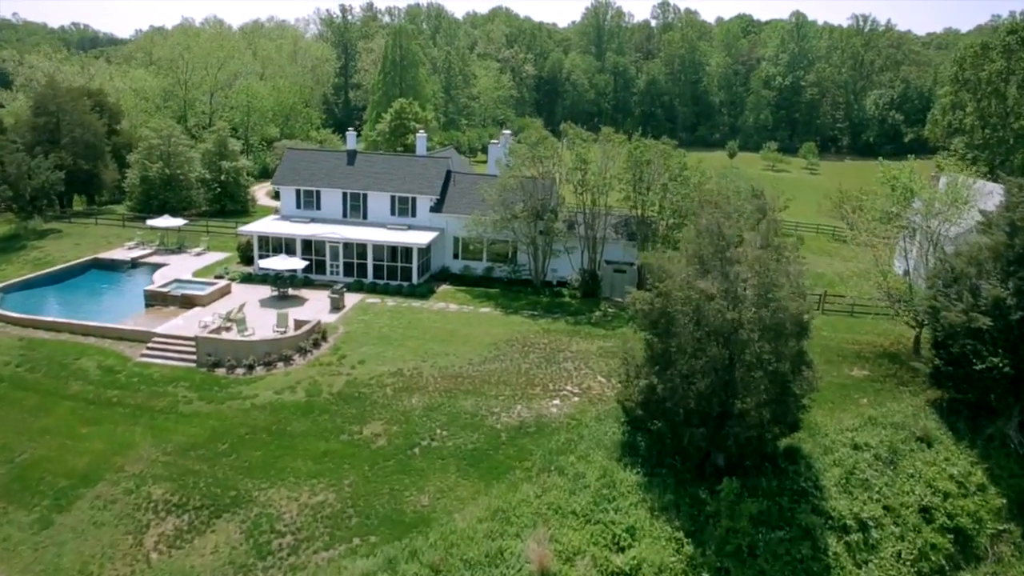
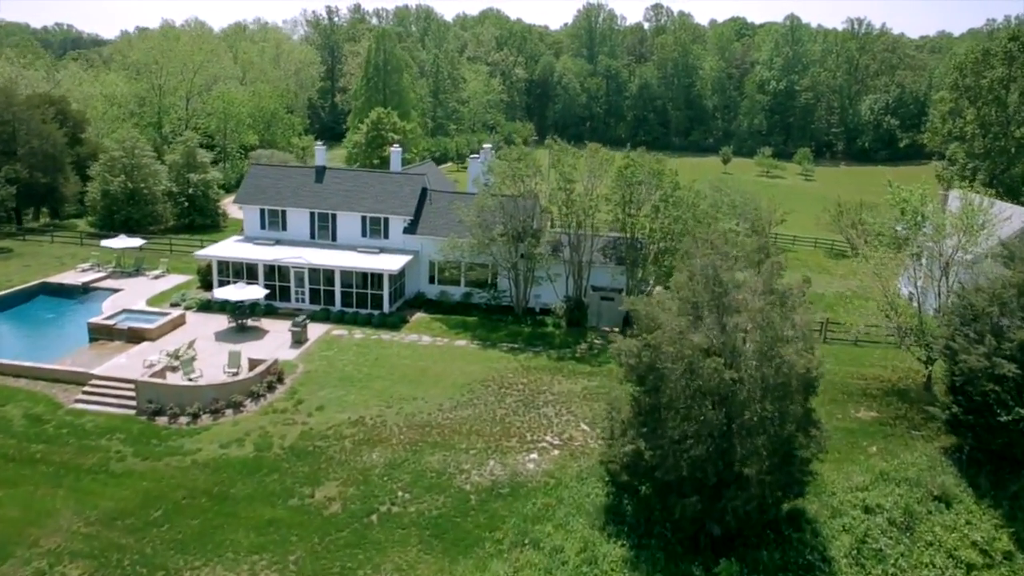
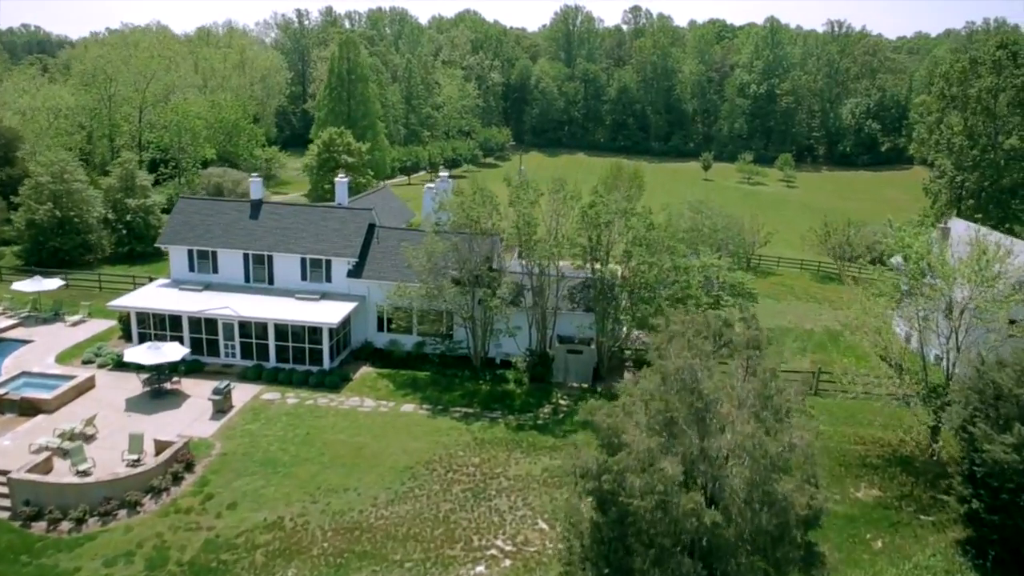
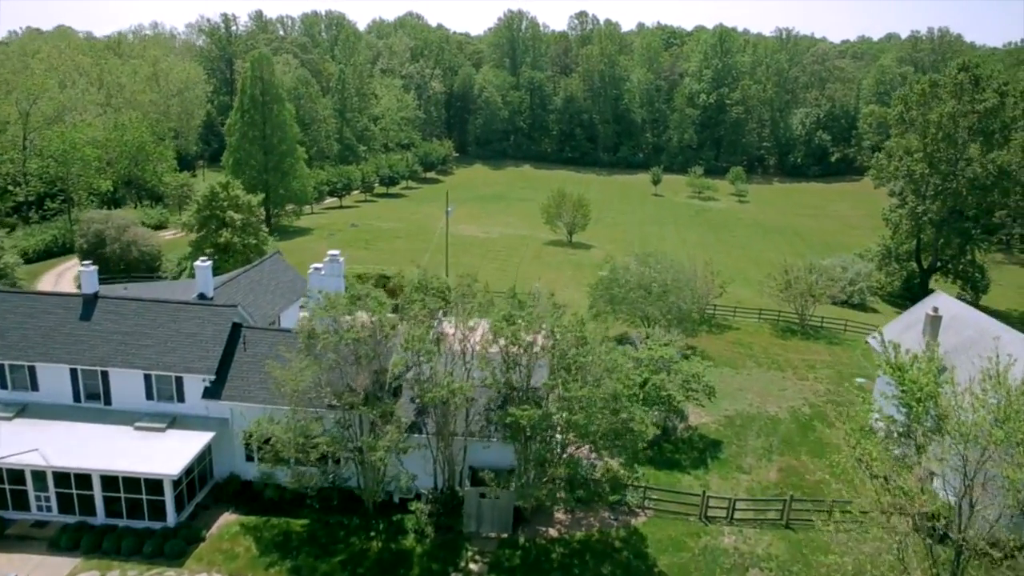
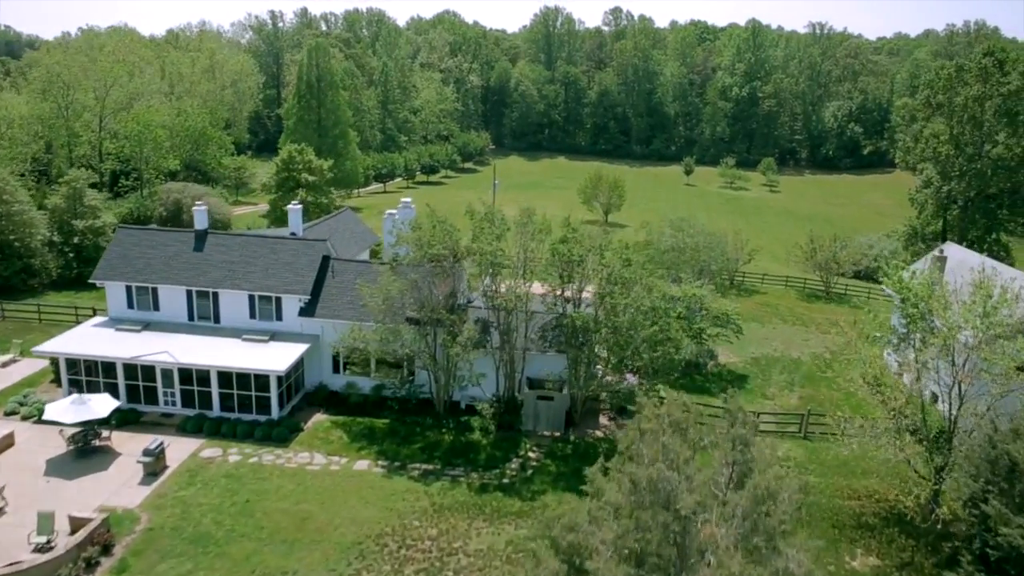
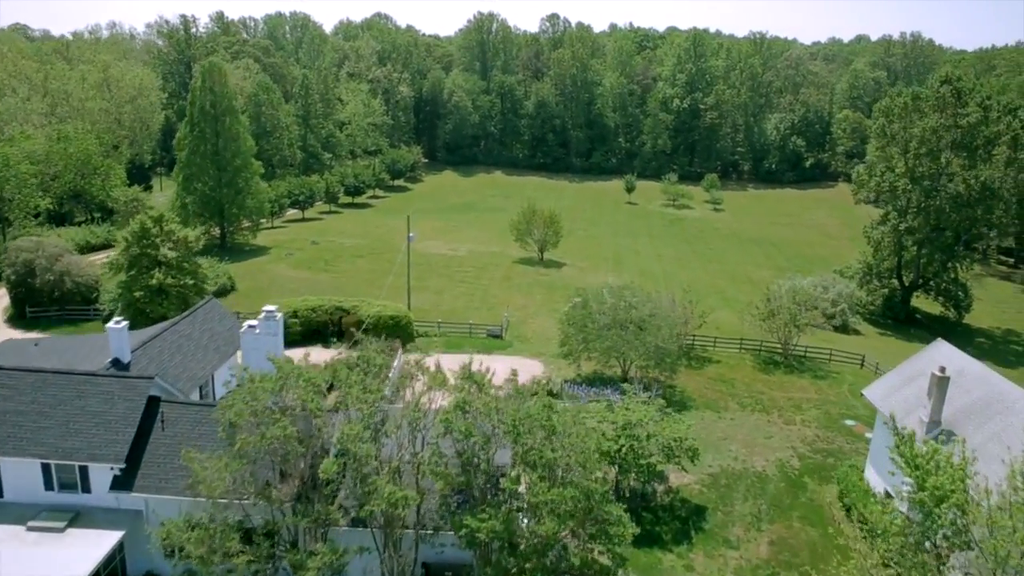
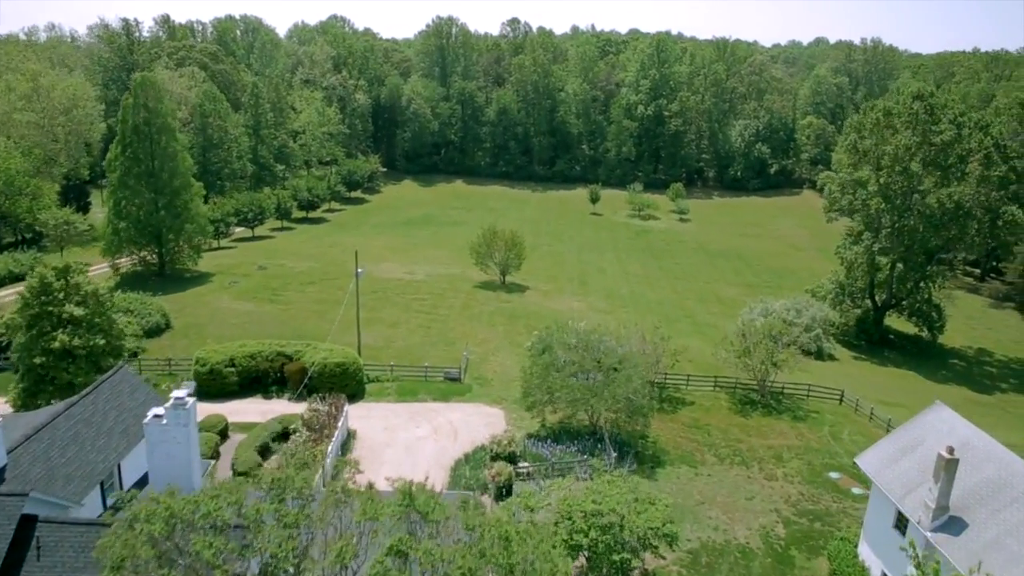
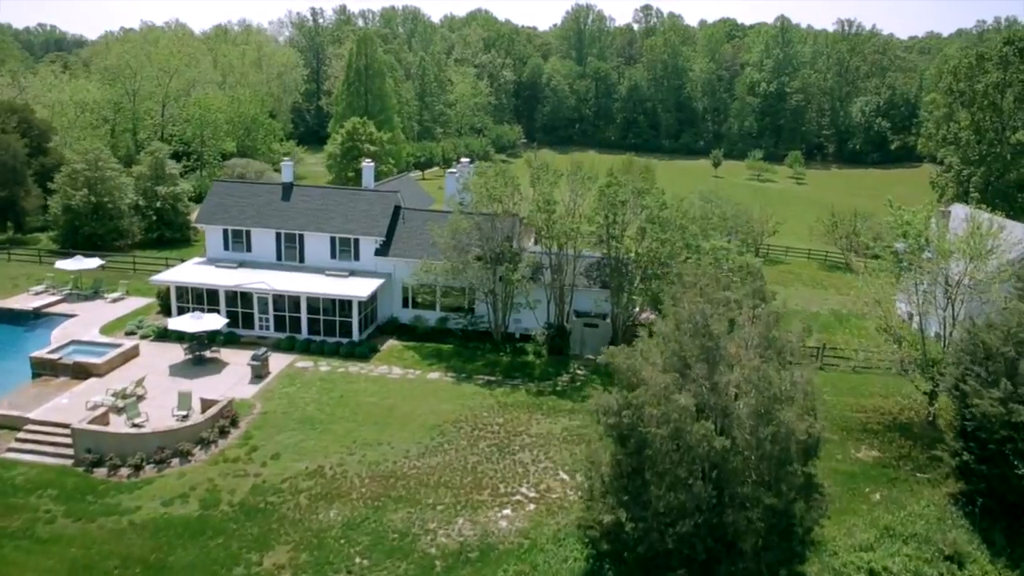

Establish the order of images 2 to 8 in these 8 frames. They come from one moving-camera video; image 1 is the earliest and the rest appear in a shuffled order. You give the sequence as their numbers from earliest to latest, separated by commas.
2, 8, 3, 5, 4, 6, 7
